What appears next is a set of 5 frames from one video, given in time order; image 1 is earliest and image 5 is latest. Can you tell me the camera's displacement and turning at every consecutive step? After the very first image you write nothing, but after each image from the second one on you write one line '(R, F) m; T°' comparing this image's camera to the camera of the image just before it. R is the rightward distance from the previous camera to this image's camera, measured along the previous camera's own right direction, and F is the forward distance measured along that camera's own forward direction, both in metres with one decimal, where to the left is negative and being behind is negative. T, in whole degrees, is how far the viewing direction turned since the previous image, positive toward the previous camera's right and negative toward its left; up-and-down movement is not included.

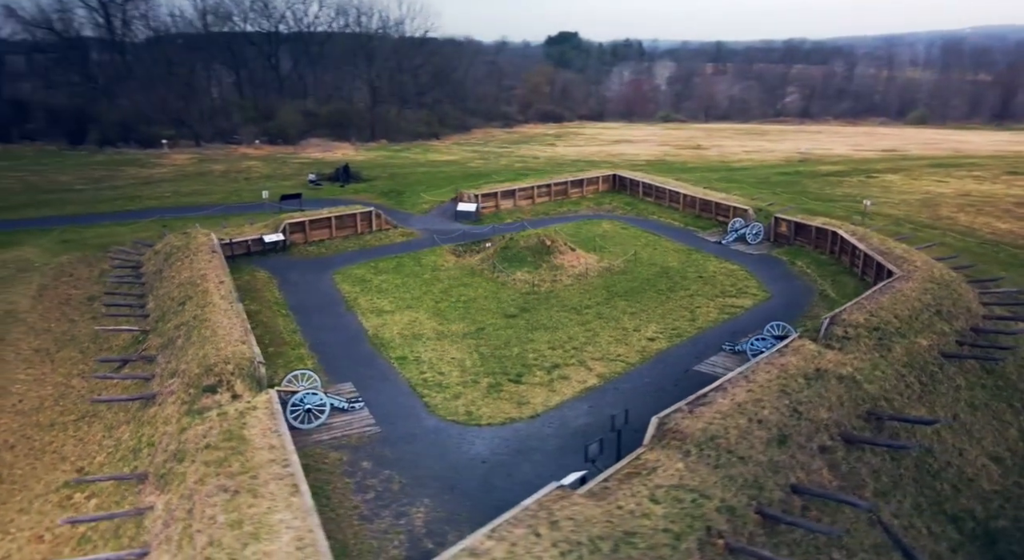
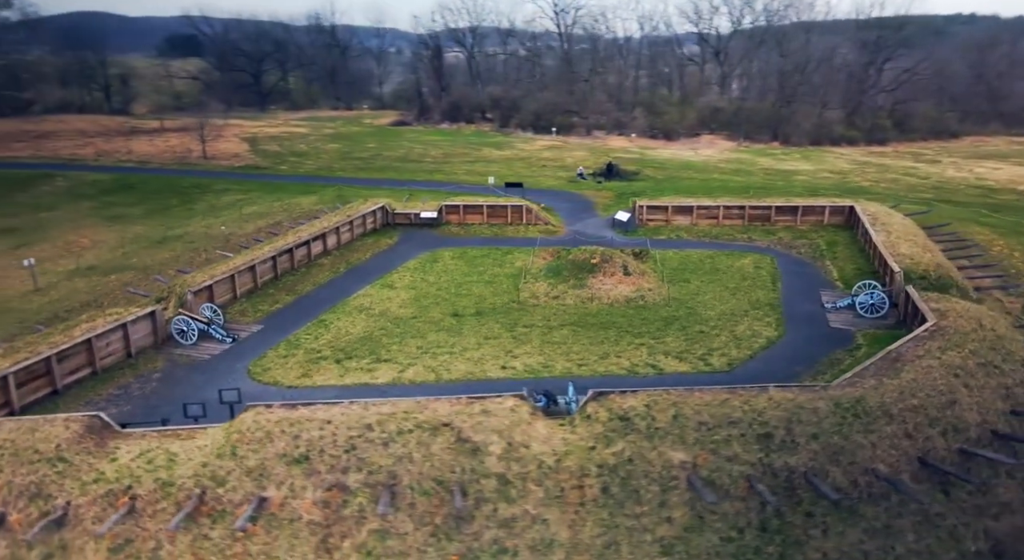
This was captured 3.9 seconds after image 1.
(+14.1, +4.1) m; -35°
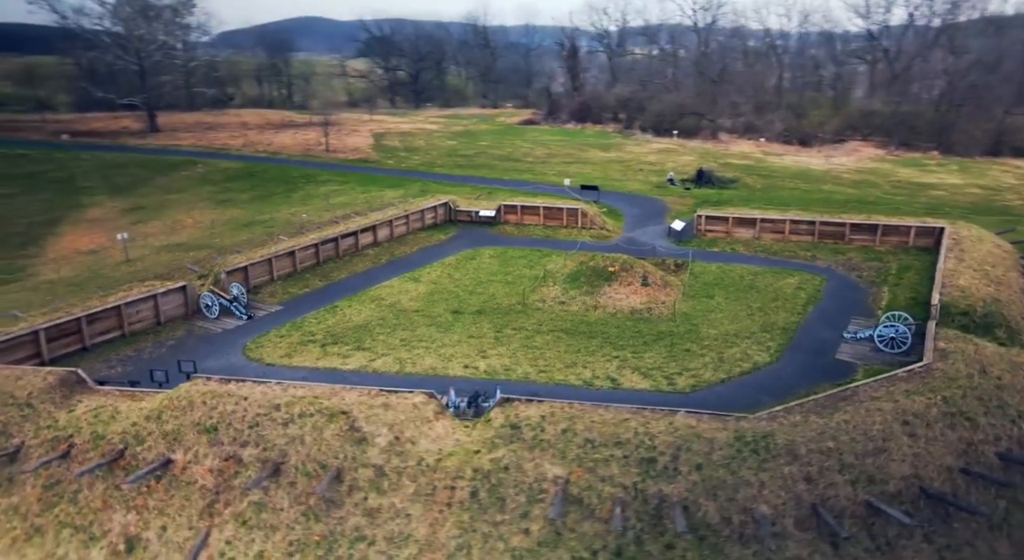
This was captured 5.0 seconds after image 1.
(+4.6, +0.1) m; -12°
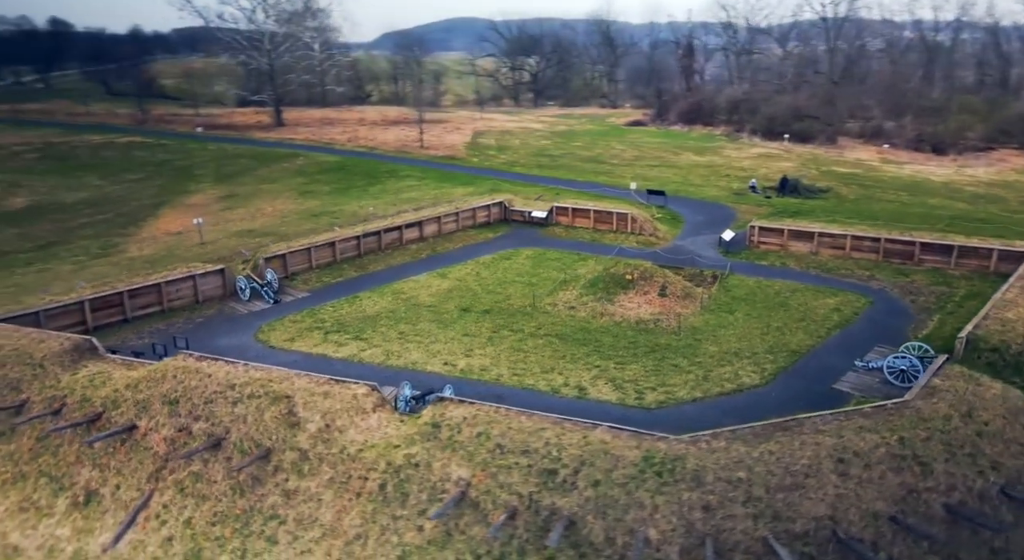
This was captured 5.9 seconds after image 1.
(+3.7, +0.1) m; -10°
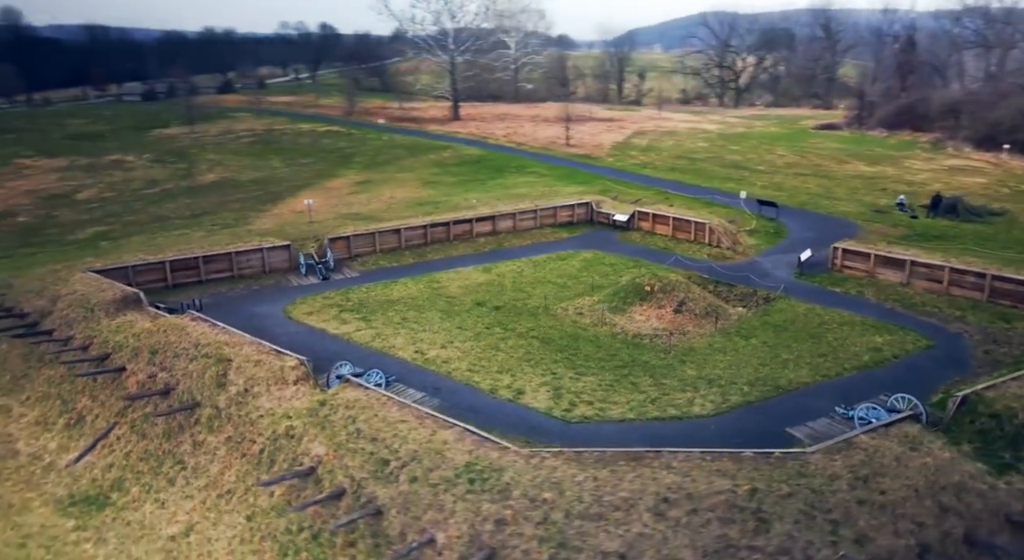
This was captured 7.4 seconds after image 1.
(+6.2, +0.4) m; -16°
